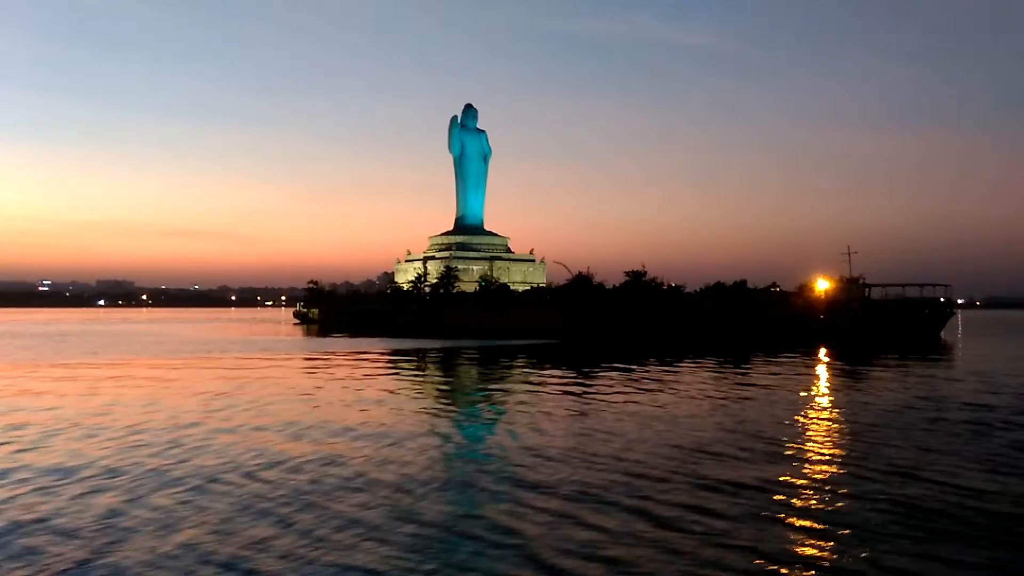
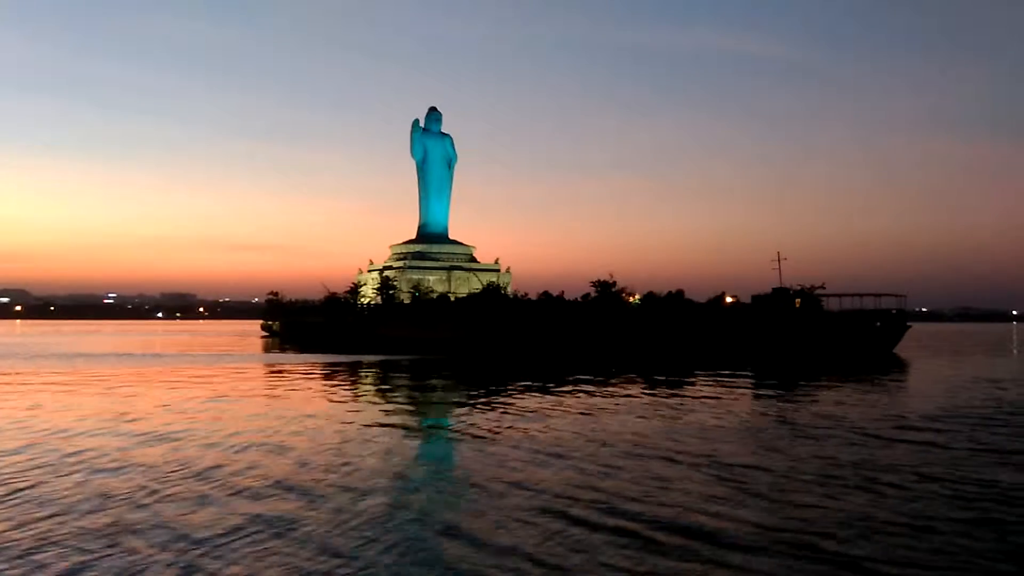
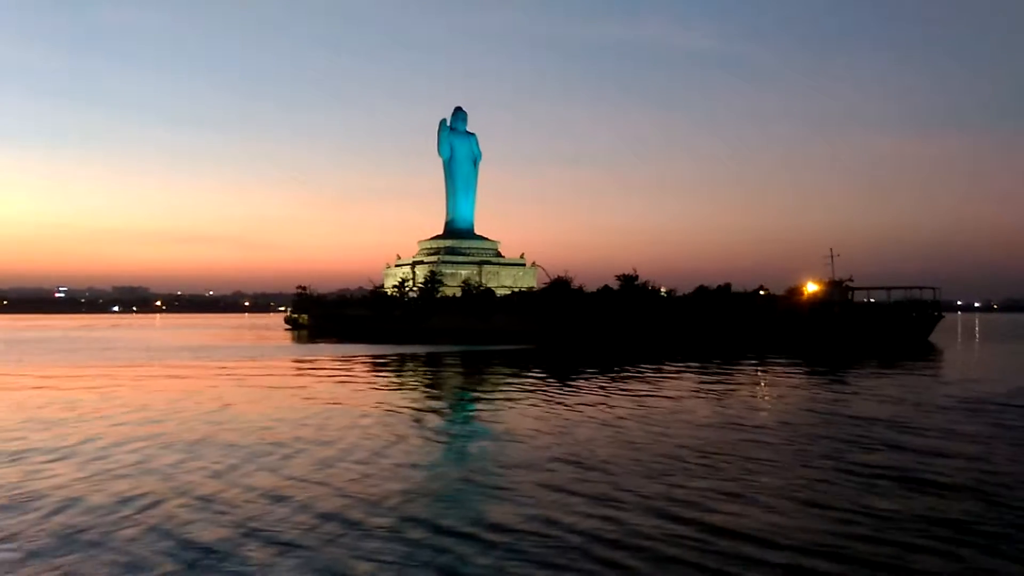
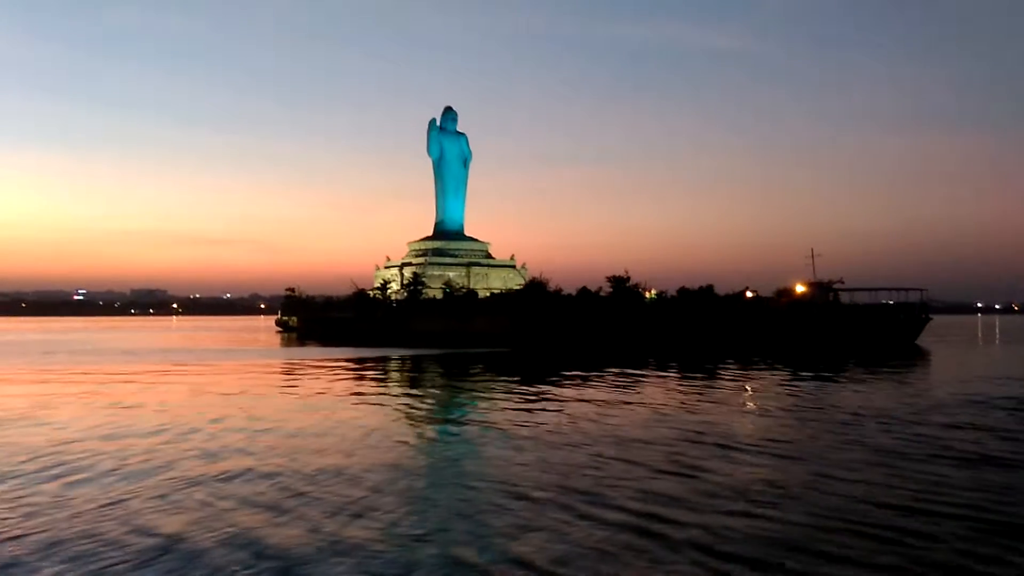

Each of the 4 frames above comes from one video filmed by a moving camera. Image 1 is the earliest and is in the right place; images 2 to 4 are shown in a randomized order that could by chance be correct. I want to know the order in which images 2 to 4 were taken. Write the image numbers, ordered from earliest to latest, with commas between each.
3, 4, 2
